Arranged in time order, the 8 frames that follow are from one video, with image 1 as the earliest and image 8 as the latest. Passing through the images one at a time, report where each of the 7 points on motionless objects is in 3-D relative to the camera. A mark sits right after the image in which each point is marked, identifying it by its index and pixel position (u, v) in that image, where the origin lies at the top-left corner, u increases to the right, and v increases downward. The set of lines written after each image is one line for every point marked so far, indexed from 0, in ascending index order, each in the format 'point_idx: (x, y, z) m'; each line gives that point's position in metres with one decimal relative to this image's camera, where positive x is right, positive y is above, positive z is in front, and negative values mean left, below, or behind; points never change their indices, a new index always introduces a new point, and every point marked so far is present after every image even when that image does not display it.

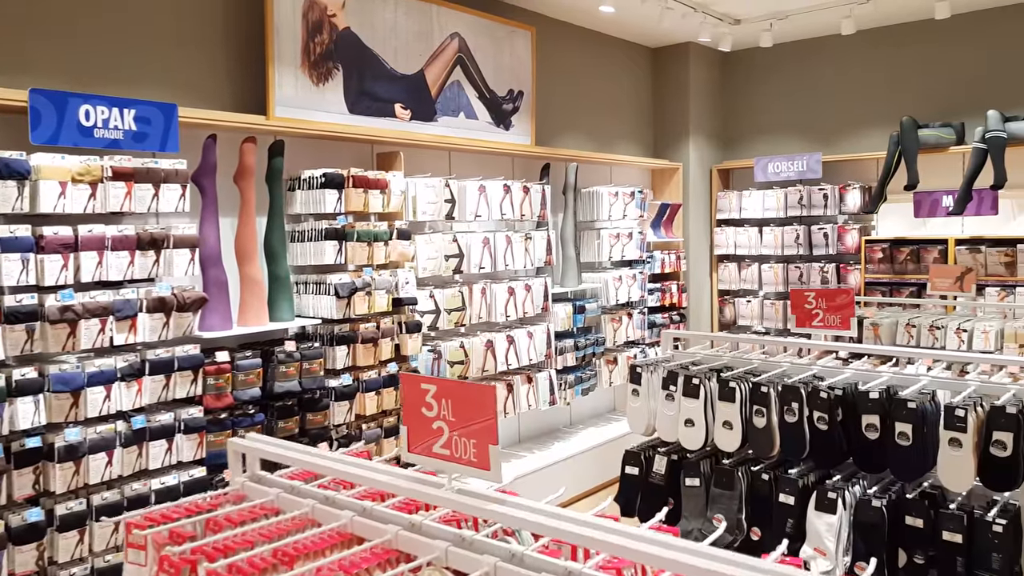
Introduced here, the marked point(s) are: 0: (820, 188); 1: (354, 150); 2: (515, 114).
0: (+2.3, +0.7, +5.8) m
1: (-0.9, +0.8, +4.2) m
2: (0.0, +1.1, +4.9) m
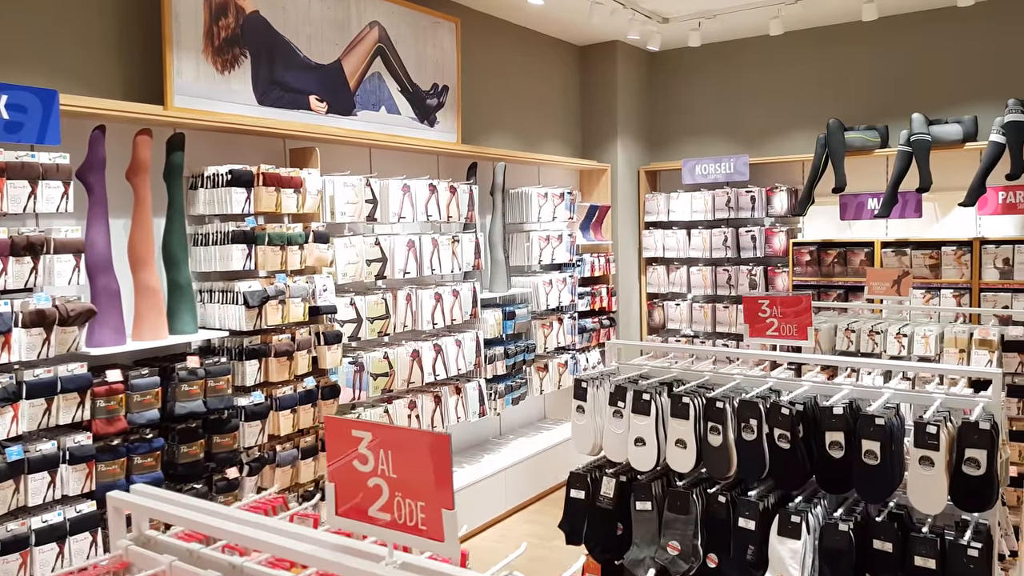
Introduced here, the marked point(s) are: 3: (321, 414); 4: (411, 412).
0: (+1.7, +0.7, +5.7) m
1: (-1.2, +0.7, +3.9) m
2: (-0.4, +1.1, +4.7) m
3: (-0.9, -0.6, +3.8) m
4: (-0.6, -0.7, +4.3) m
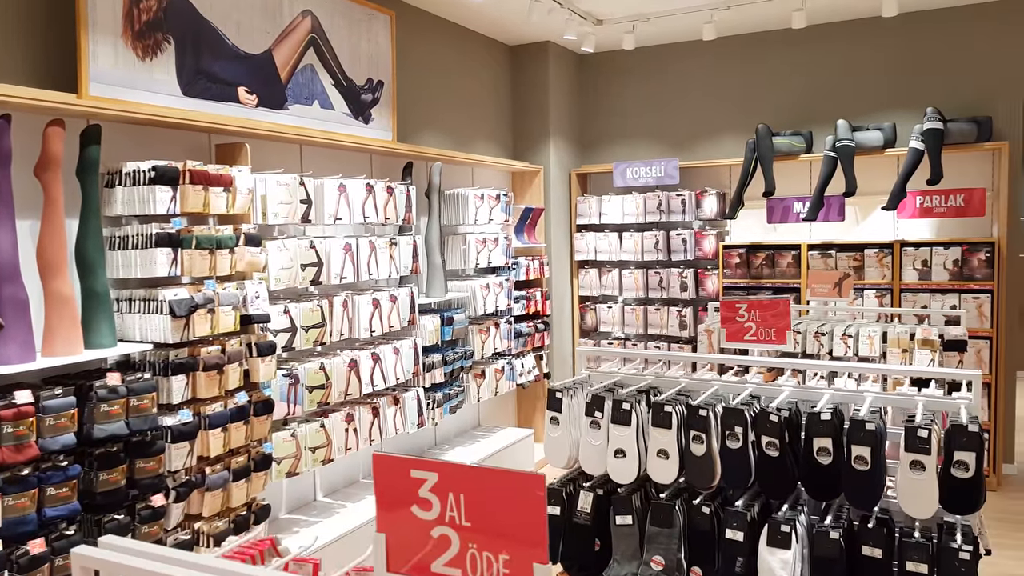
0: (+1.2, +0.7, +5.8) m
1: (-1.5, +0.7, +3.6) m
2: (-0.8, +1.0, +4.5) m
3: (-1.2, -0.6, +3.5) m
4: (-0.9, -0.7, +4.1) m
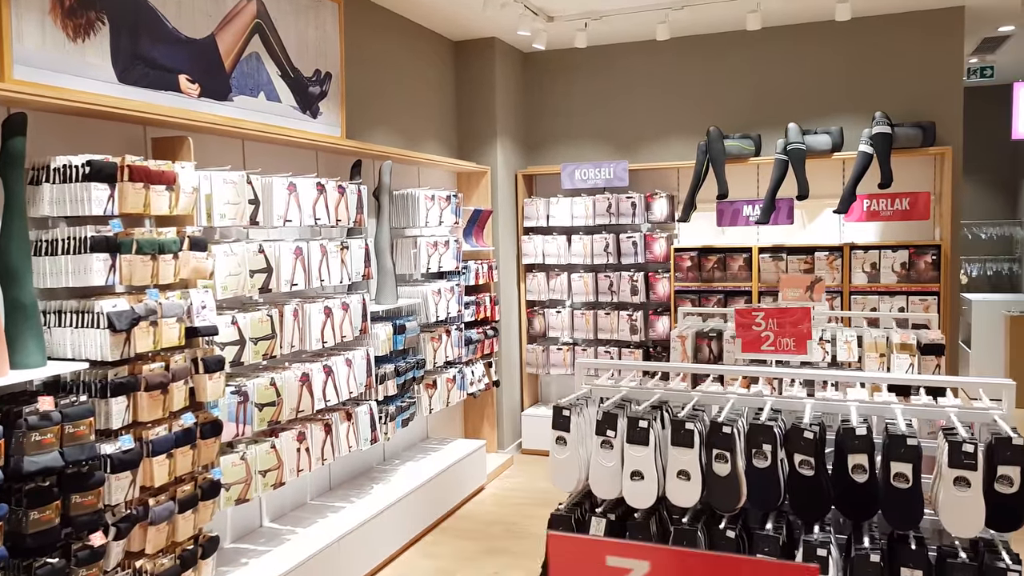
0: (+0.8, +0.7, +5.7) m
1: (-1.6, +0.6, +3.2) m
2: (-1.0, +1.0, +4.2) m
3: (-1.3, -0.7, +3.2) m
4: (-1.0, -0.8, +3.8) m
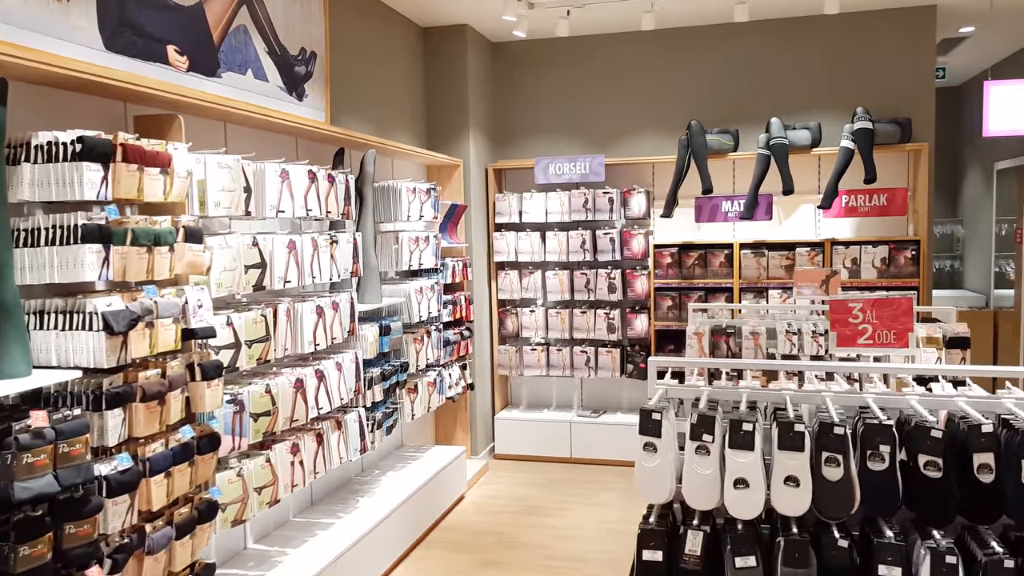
0: (+0.7, +0.7, +5.6) m
1: (-1.5, +0.7, +2.8) m
2: (-1.0, +1.0, +3.8) m
3: (-1.1, -0.7, +2.8) m
4: (-1.0, -0.8, +3.4) m
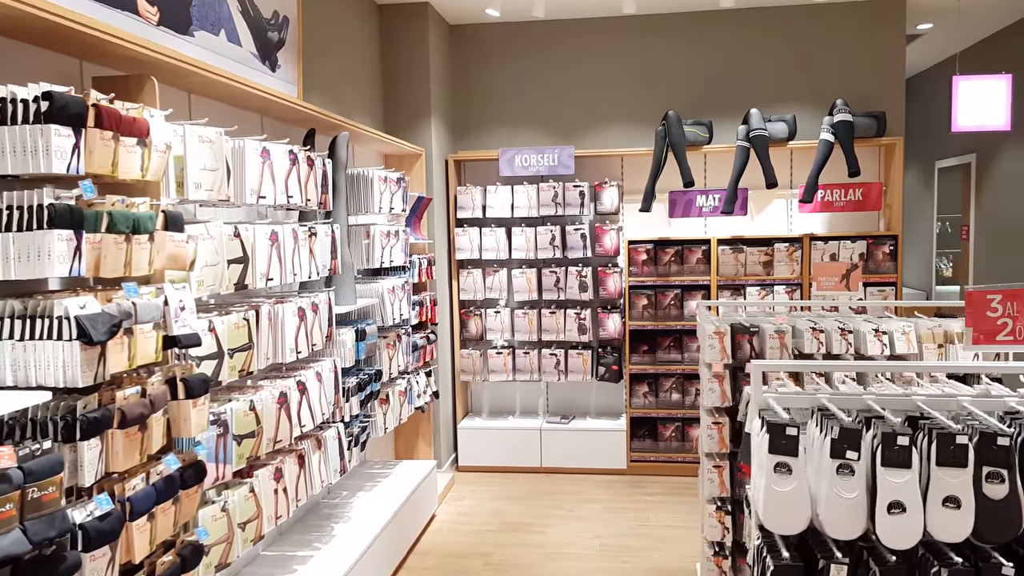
0: (+0.4, +0.7, +5.3) m
1: (-1.3, +0.7, +2.3) m
2: (-1.0, +1.0, +3.3) m
3: (-1.0, -0.7, +2.3) m
4: (-0.9, -0.7, +3.0) m
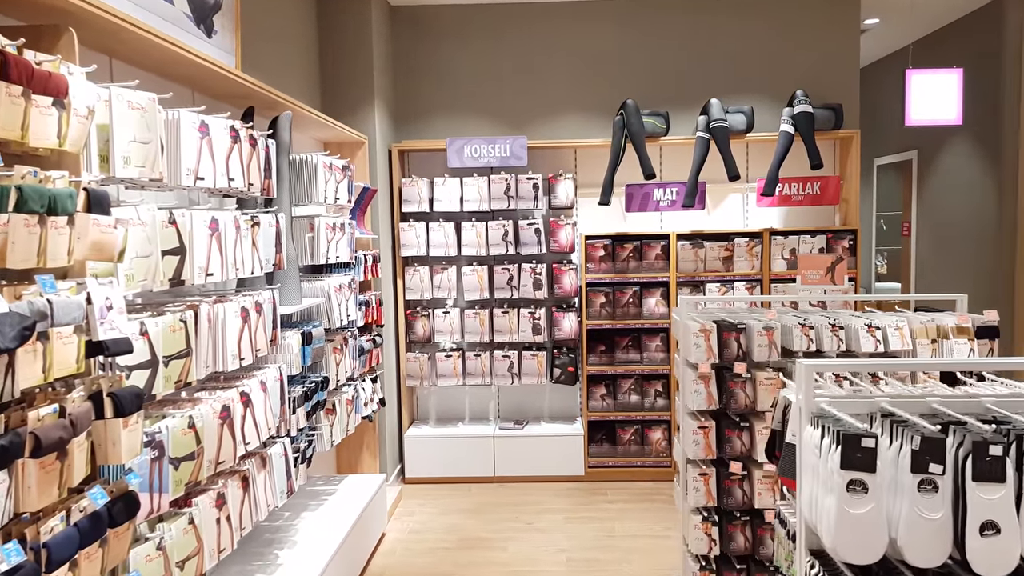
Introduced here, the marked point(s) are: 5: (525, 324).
0: (+0.1, +0.7, +5.0) m
1: (-1.3, +0.7, +1.8) m
2: (-1.1, +1.0, +2.9) m
3: (-1.0, -0.7, +1.9) m
4: (-1.0, -0.7, +2.6) m
5: (+0.1, -0.2, +5.1) m
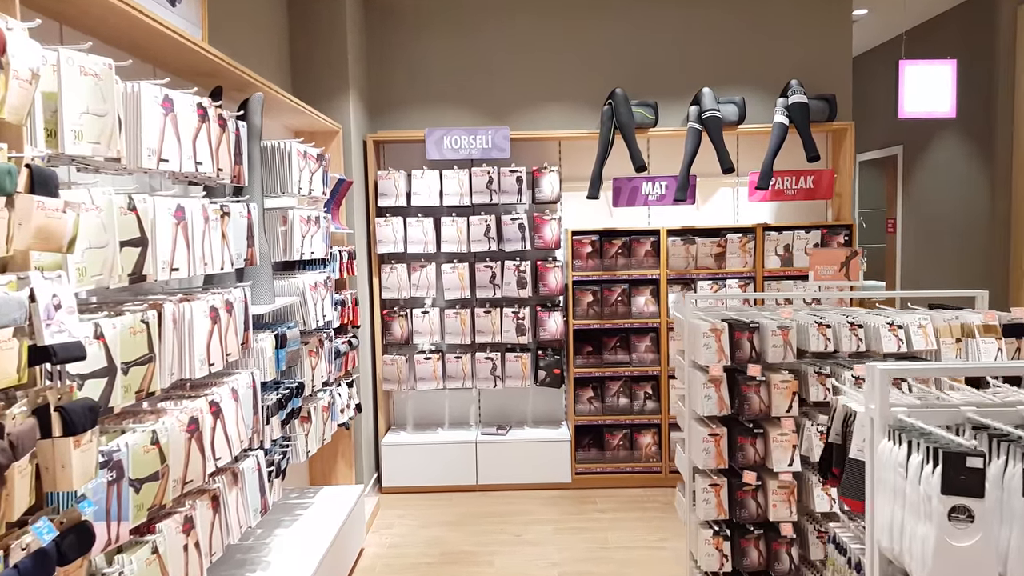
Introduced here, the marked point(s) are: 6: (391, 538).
0: (0.0, +0.7, +4.8) m
1: (-1.3, +0.7, +1.5) m
2: (-1.1, +1.0, +2.6) m
3: (-0.9, -0.6, +1.6) m
4: (-0.9, -0.7, +2.3) m
5: (0.0, -0.2, +4.8) m
6: (-0.7, -1.4, +4.2) m
